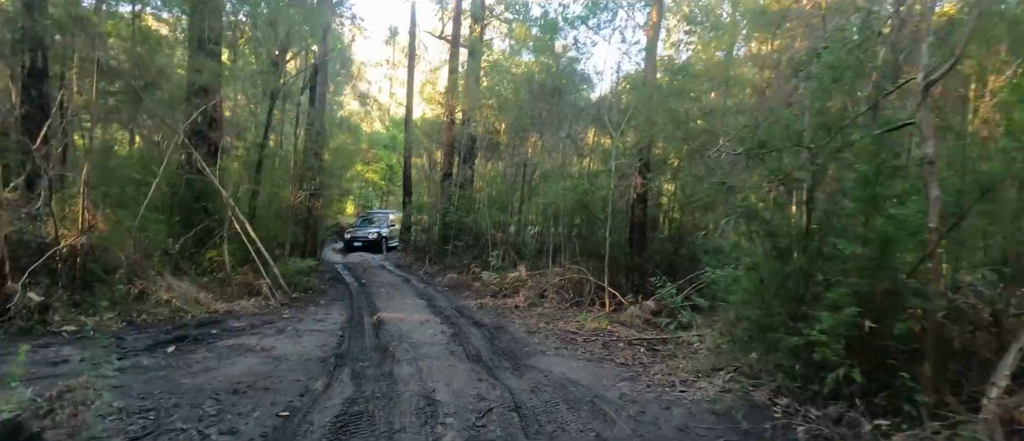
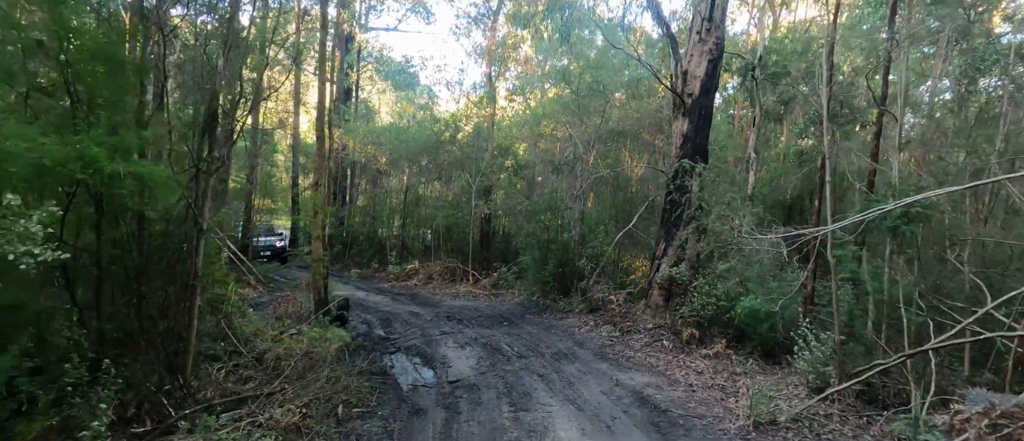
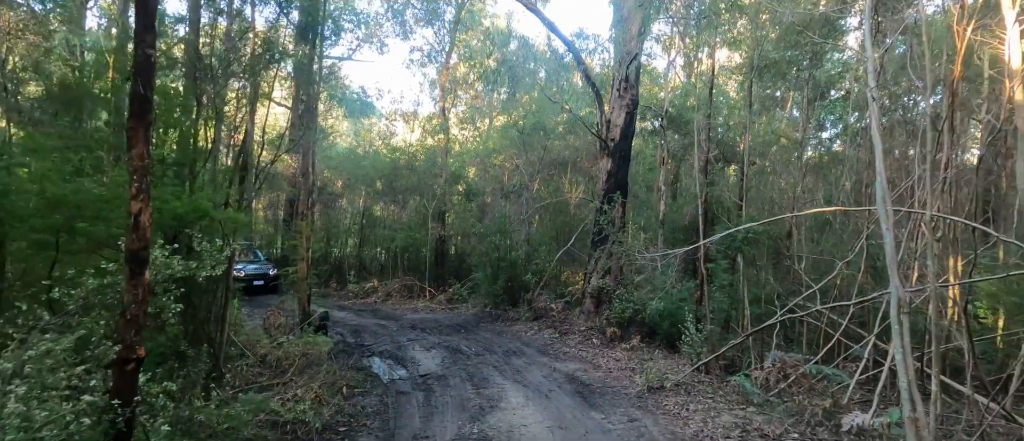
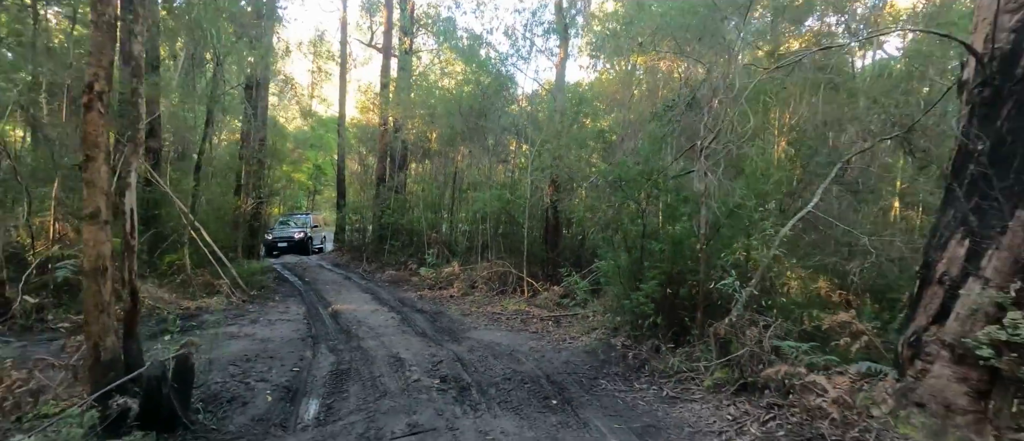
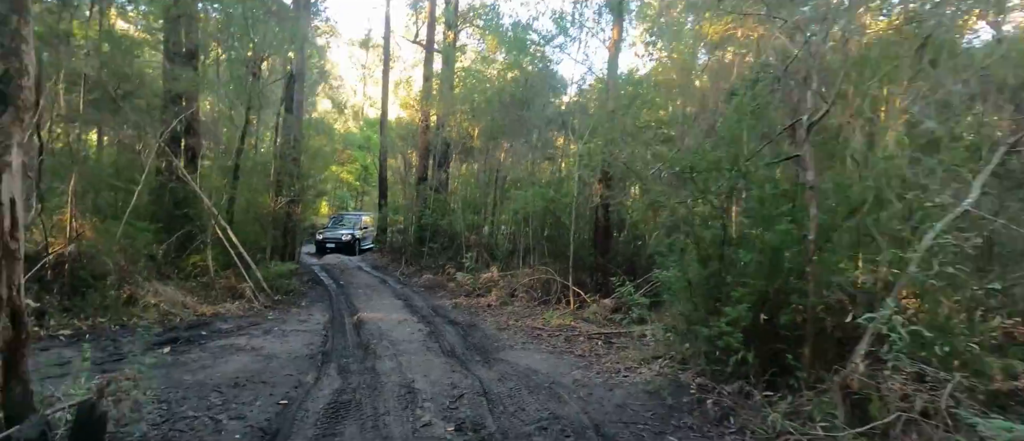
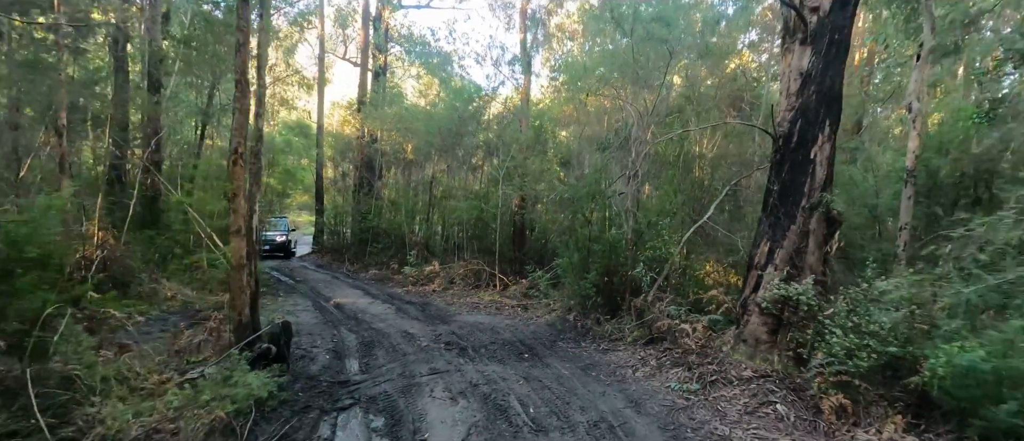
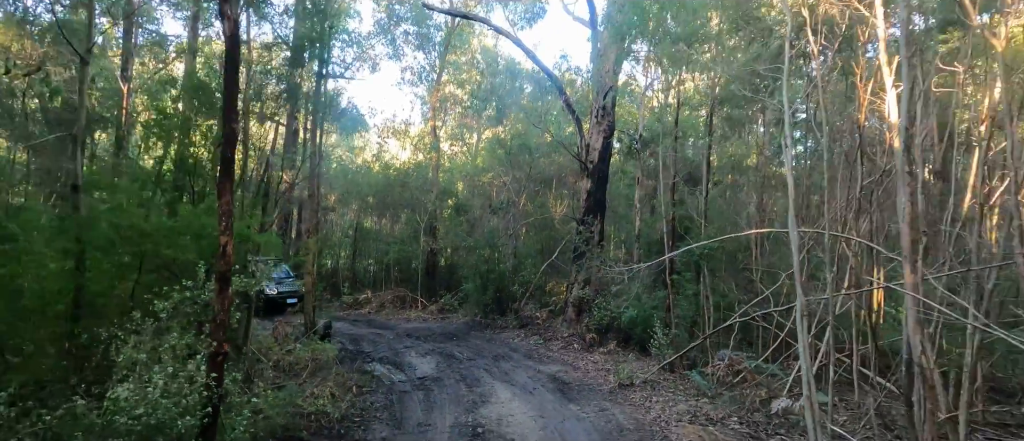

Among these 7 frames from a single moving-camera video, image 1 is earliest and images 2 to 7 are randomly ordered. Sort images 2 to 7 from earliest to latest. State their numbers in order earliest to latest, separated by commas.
5, 4, 6, 2, 3, 7
